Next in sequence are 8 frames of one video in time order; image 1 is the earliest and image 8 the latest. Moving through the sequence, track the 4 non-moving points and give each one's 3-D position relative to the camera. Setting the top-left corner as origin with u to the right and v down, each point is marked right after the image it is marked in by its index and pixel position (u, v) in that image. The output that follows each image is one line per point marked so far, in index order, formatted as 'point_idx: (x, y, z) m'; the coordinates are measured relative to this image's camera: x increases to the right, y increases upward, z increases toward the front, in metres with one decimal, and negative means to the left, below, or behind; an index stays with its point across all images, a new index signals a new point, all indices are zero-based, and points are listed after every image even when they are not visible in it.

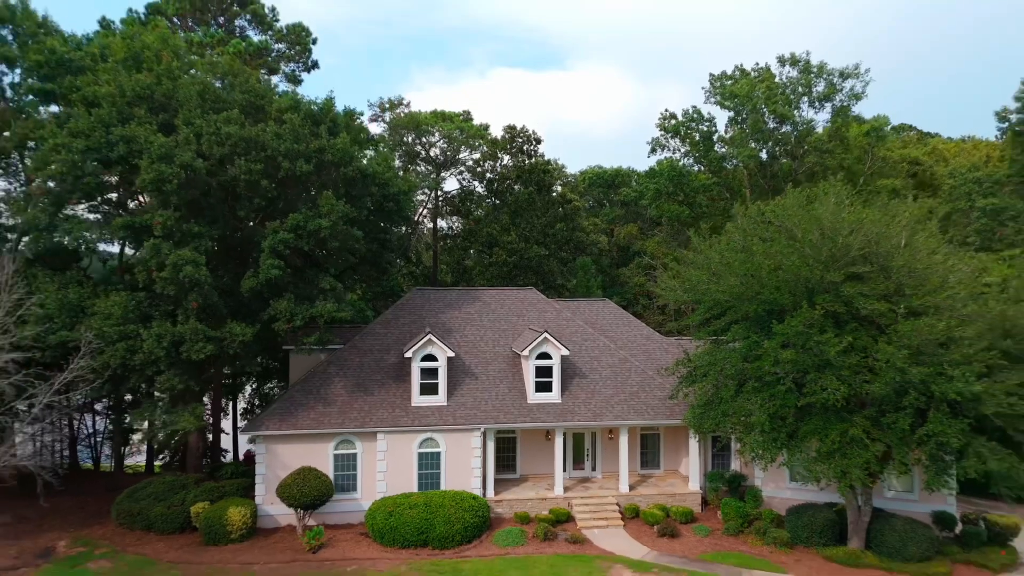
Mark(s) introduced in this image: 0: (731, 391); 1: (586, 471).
0: (+5.3, -2.5, +15.3) m
1: (+2.3, -5.6, +19.3) m
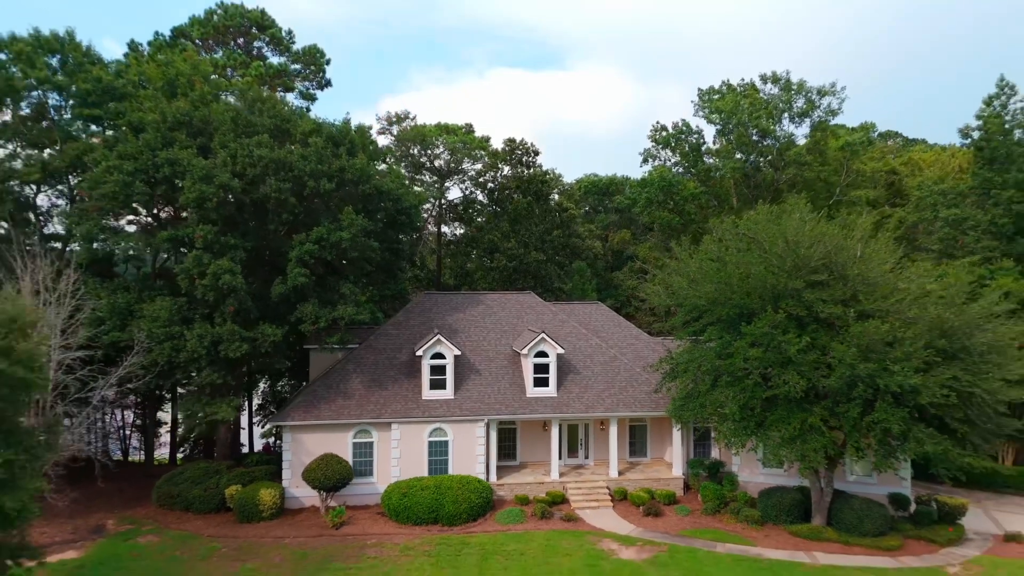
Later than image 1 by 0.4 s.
0: (+5.4, -2.7, +17.2) m
1: (+2.3, -5.8, +21.2) m
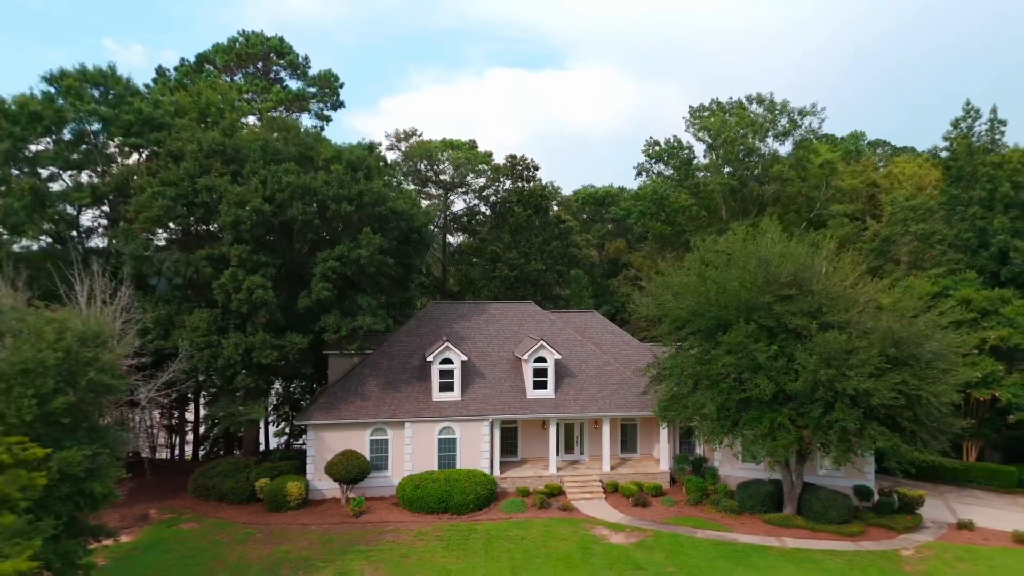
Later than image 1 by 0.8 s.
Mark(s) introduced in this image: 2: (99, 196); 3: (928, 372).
0: (+5.4, -3.1, +19.2) m
1: (+2.4, -6.2, +23.2) m
2: (-13.2, +2.9, +20.2) m
3: (+11.4, -2.4, +17.5) m
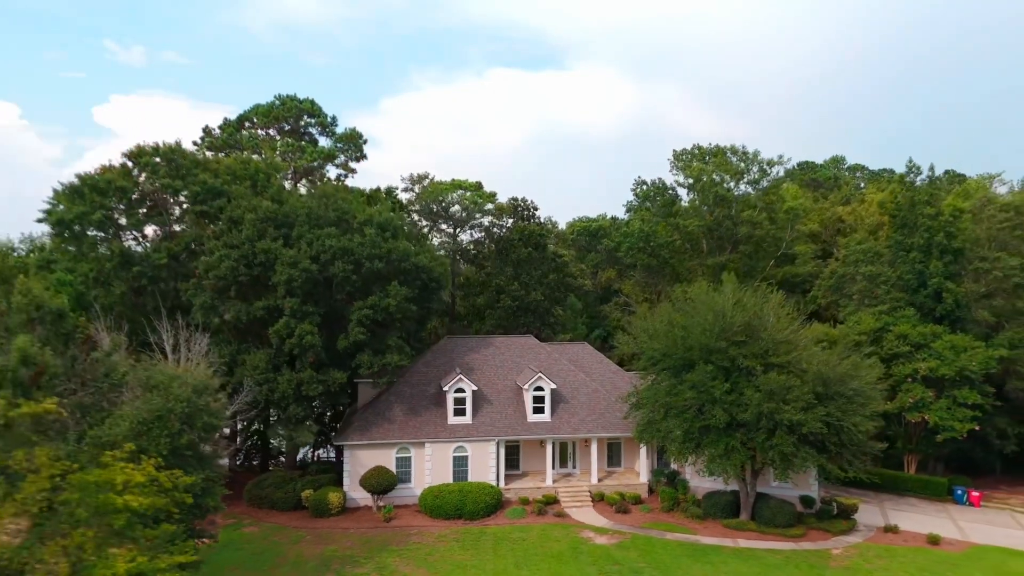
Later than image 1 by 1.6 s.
0: (+5.5, -4.7, +23.3) m
1: (+2.5, -7.8, +27.2) m
2: (-13.1, +1.3, +24.3) m
3: (+11.5, -4.0, +21.5) m
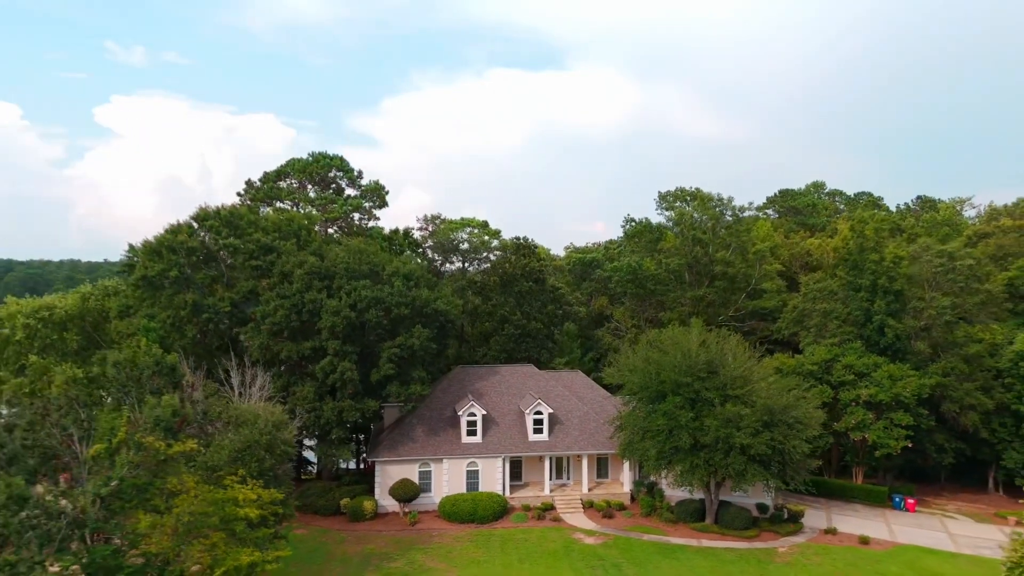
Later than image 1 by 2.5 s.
0: (+5.7, -6.7, +28.1) m
1: (+2.7, -9.8, +32.0) m
2: (-12.9, -0.7, +29.1) m
3: (+11.7, -6.0, +26.3) m
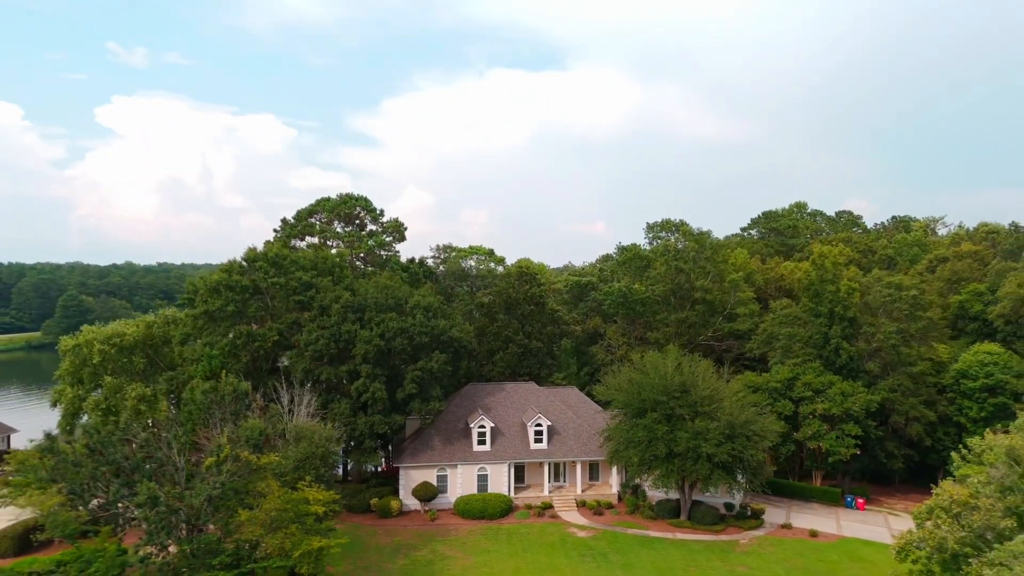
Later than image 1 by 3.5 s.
0: (+5.9, -8.4, +33.2) m
1: (+2.9, -11.5, +37.1) m
2: (-12.7, -2.4, +34.3) m
3: (+11.9, -7.7, +31.4) m
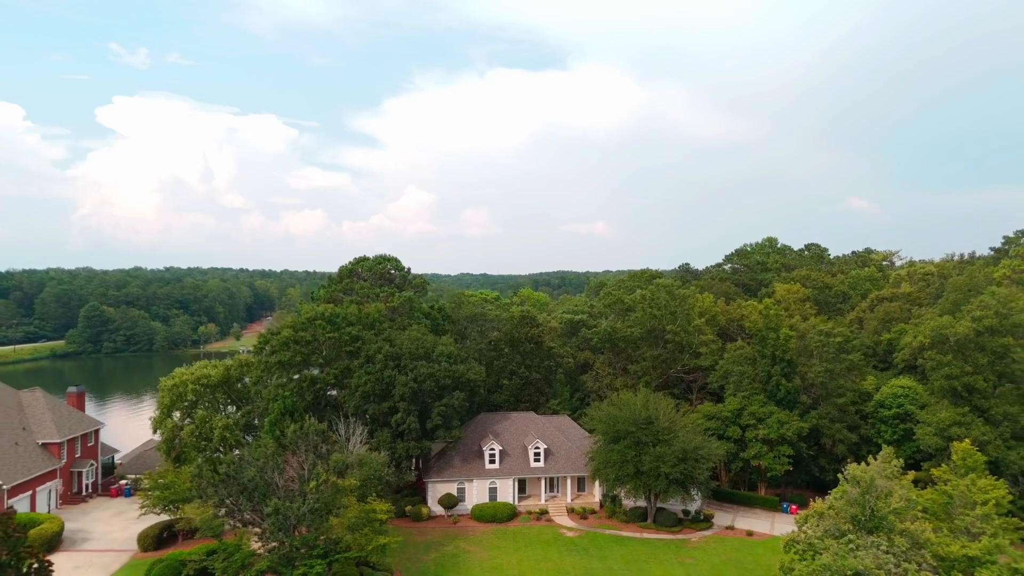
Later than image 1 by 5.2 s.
0: (+6.2, -12.2, +42.7) m
1: (+3.2, -15.3, +46.6) m
2: (-12.4, -6.2, +43.8) m
3: (+12.2, -11.4, +40.9) m
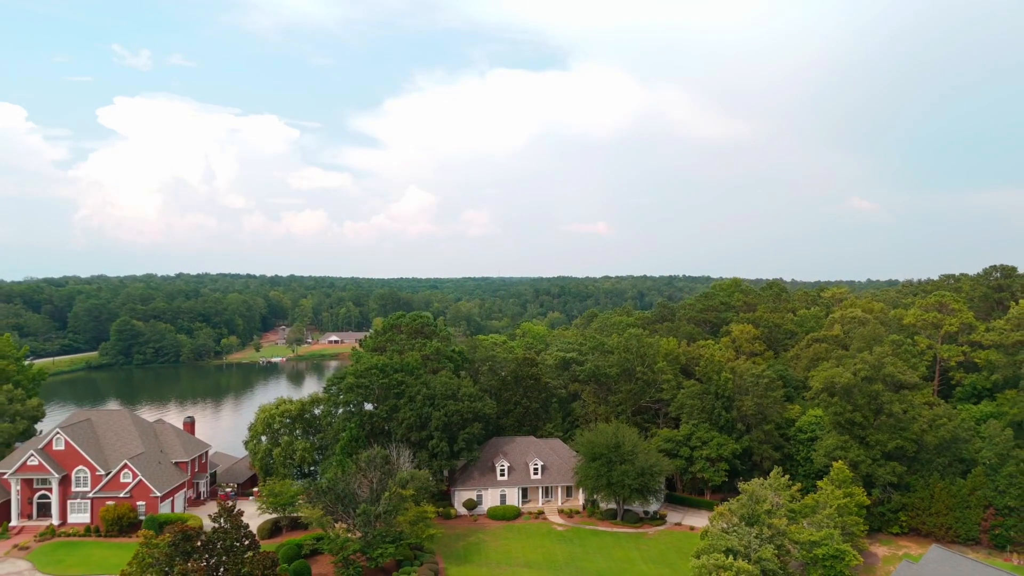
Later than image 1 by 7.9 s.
0: (+6.7, -17.7, +57.9) m
1: (+3.7, -20.8, +61.9) m
2: (-11.9, -11.7, +59.1) m
3: (+12.7, -16.9, +56.2) m
